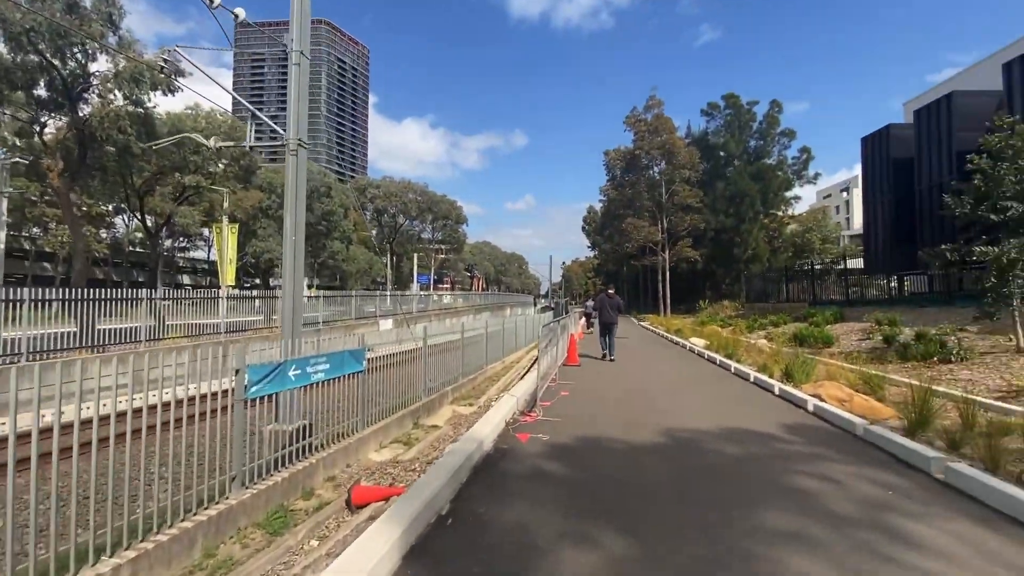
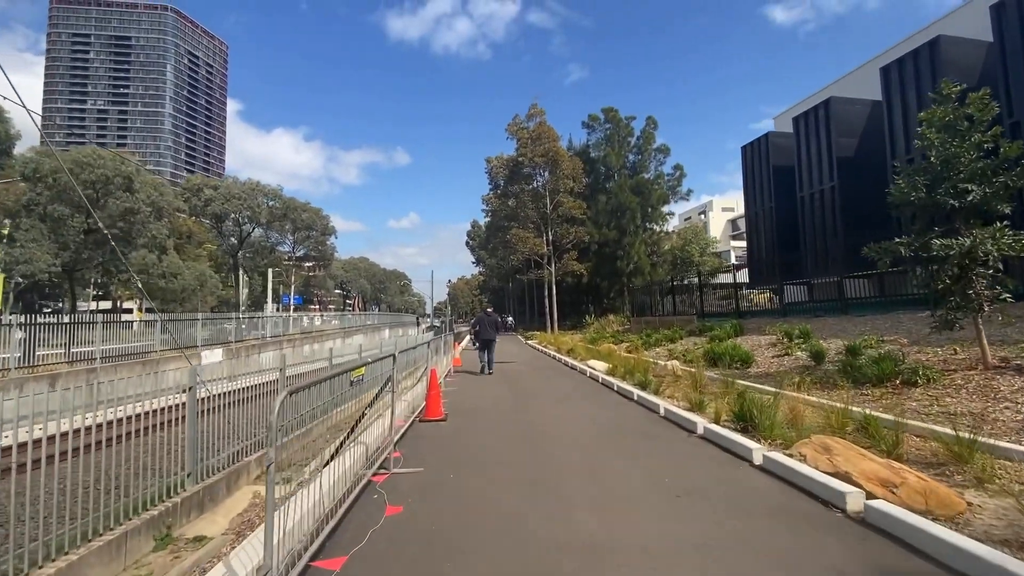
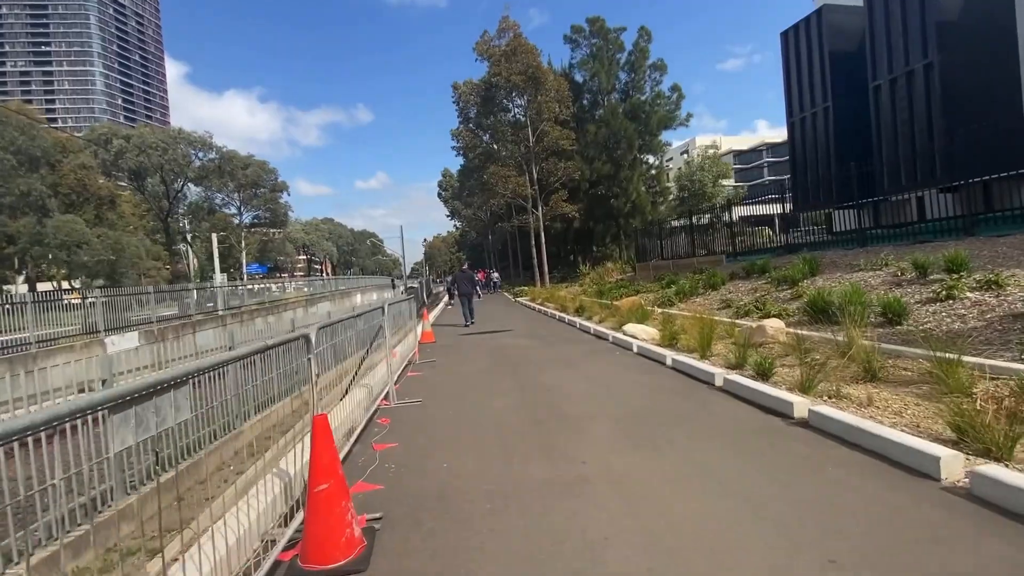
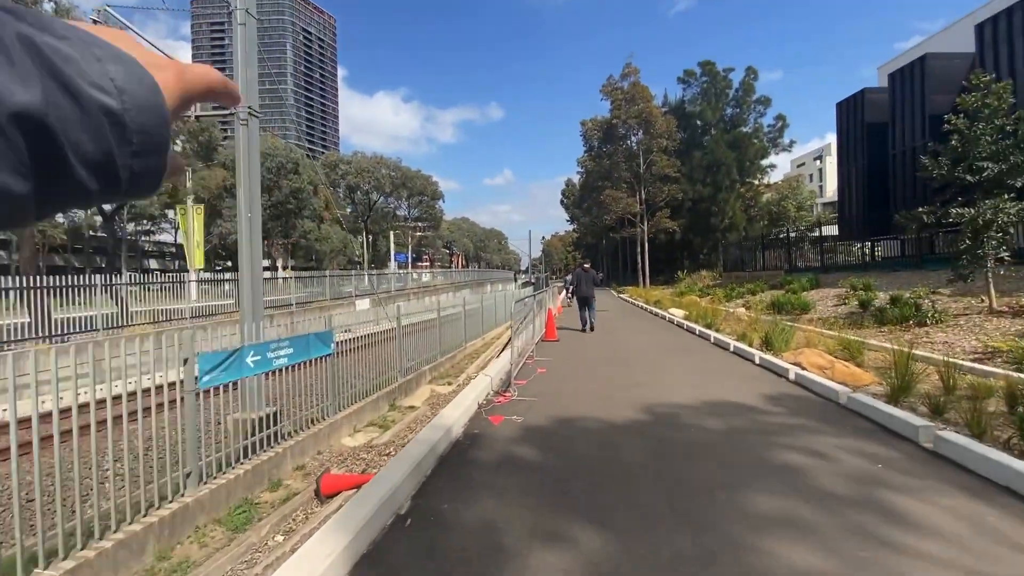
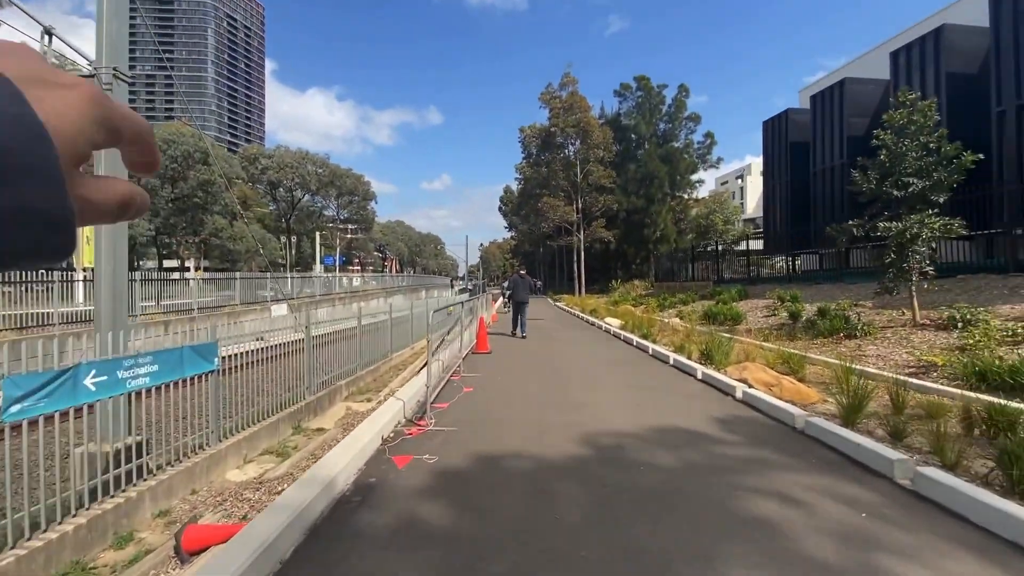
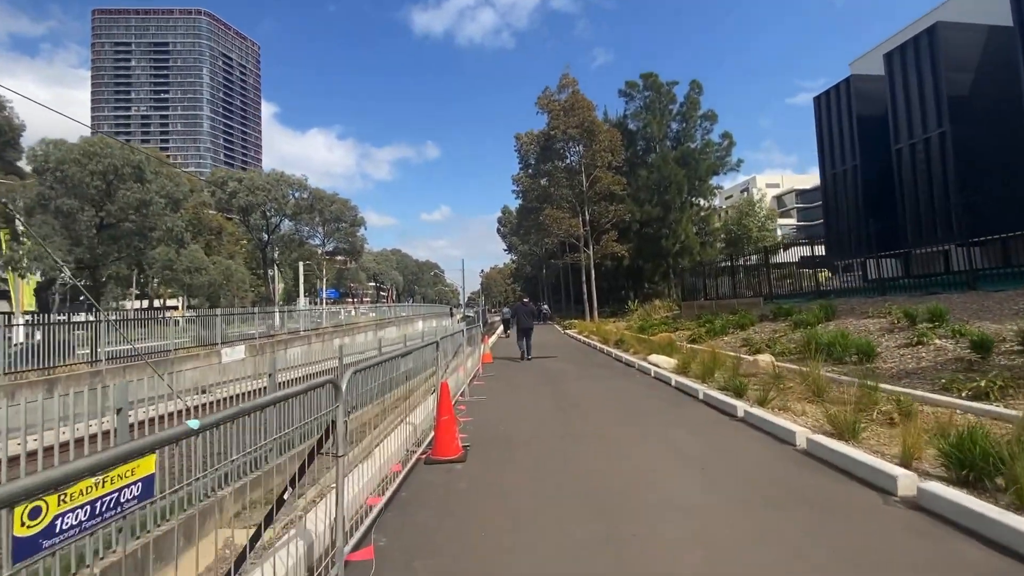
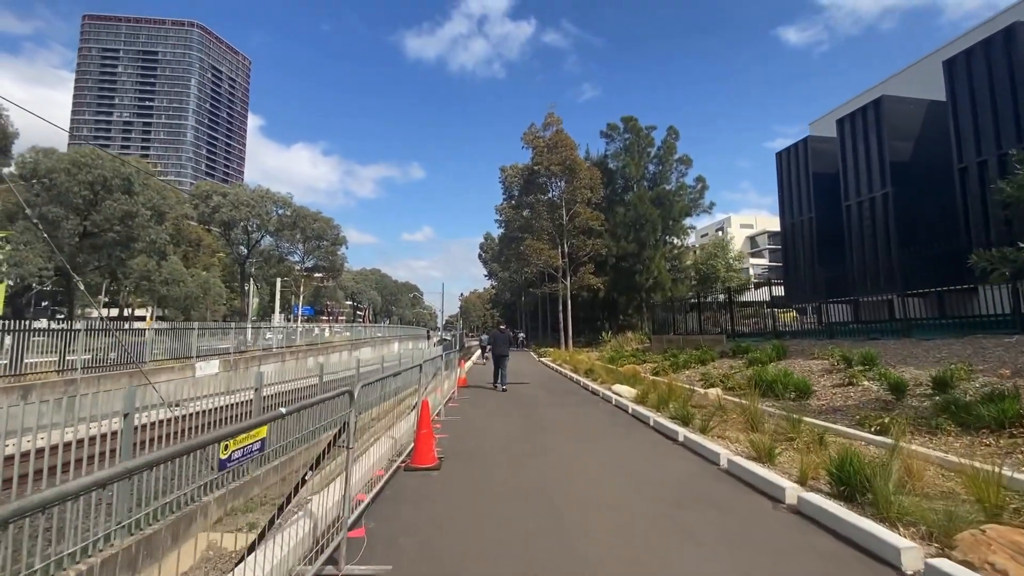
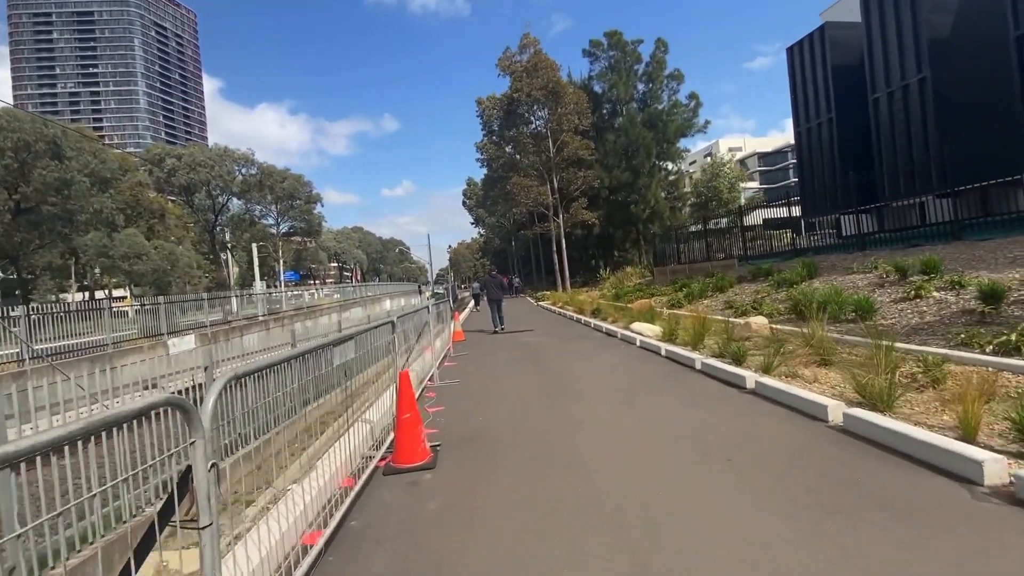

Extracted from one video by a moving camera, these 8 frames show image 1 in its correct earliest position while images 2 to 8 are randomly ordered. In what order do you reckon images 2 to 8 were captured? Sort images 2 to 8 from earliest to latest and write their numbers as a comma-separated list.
4, 5, 2, 7, 6, 8, 3
